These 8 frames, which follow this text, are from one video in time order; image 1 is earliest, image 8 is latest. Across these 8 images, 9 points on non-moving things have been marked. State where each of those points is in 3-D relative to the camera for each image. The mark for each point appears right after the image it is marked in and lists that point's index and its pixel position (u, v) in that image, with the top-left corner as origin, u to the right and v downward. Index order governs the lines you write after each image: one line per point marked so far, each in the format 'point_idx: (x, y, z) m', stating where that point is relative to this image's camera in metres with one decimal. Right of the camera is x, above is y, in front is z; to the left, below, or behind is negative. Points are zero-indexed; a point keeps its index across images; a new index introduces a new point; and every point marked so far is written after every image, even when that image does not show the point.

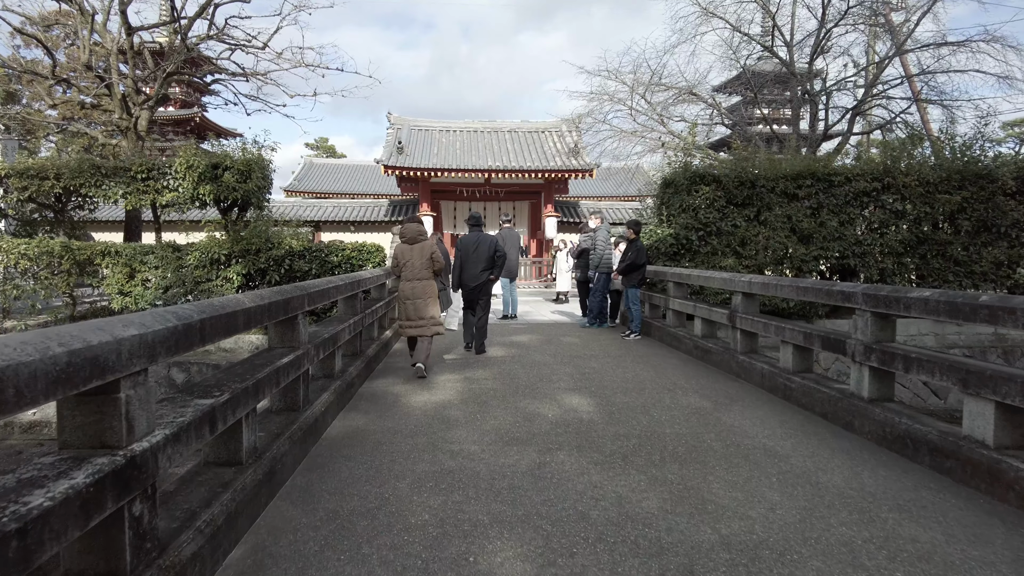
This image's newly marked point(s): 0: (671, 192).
0: (+2.1, +1.2, +8.5) m
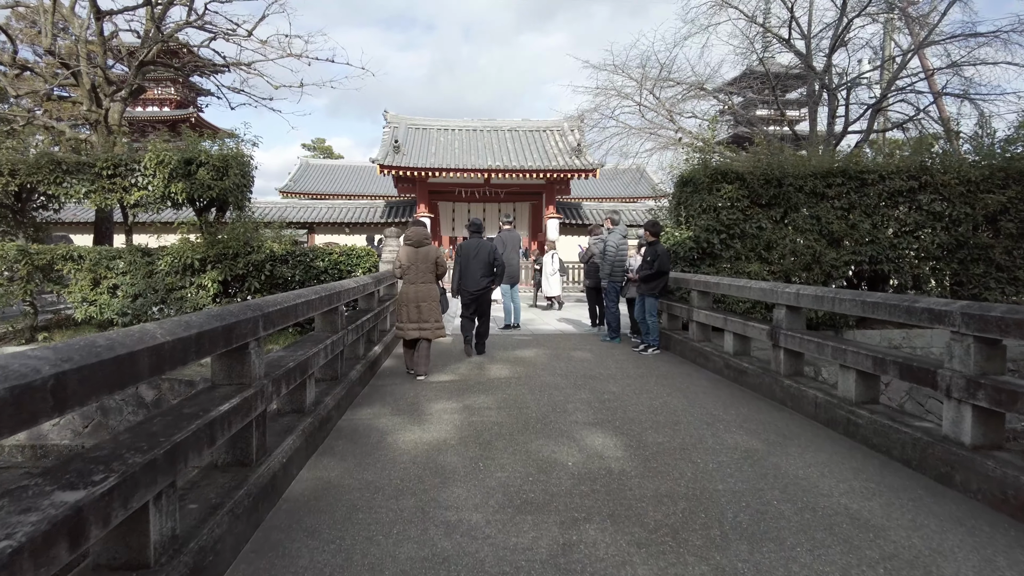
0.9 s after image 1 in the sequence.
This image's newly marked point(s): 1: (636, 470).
0: (+2.1, +1.1, +7.8) m
1: (+0.5, -0.8, +2.9) m
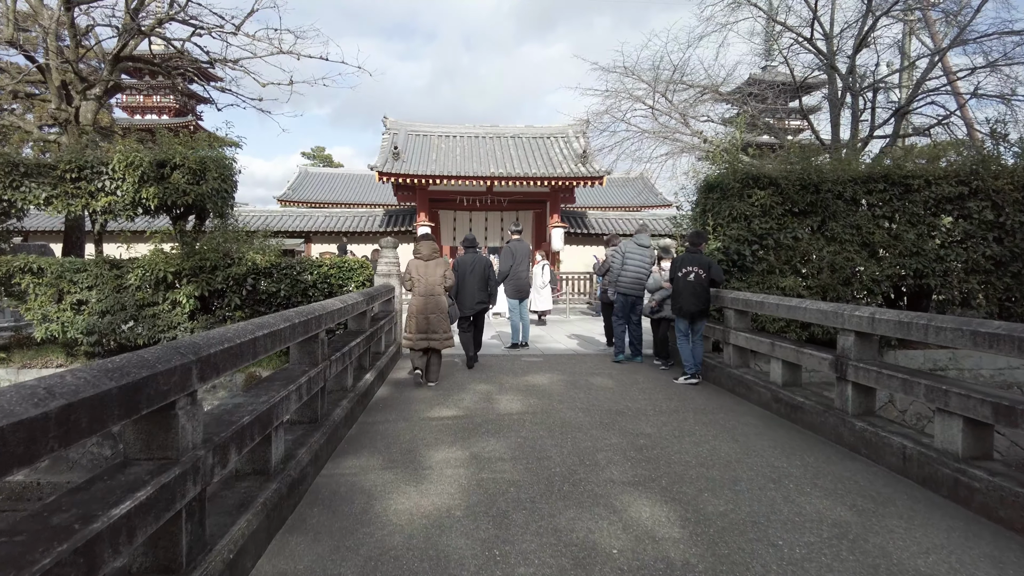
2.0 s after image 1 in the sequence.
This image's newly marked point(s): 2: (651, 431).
0: (+2.2, +1.0, +7.1) m
1: (+0.6, -0.9, +2.2) m
2: (+0.8, -0.9, +4.0) m
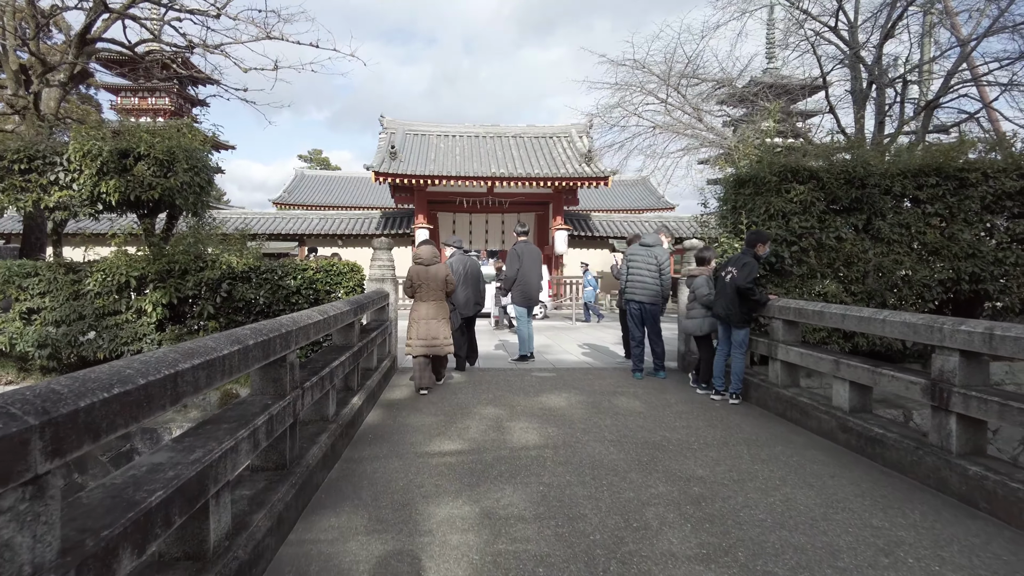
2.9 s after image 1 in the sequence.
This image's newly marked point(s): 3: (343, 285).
0: (+2.3, +0.9, +6.3) m
1: (+0.7, -0.9, +1.4) m
2: (+0.9, -0.9, +3.2) m
3: (-1.6, 0.0, +6.2) m
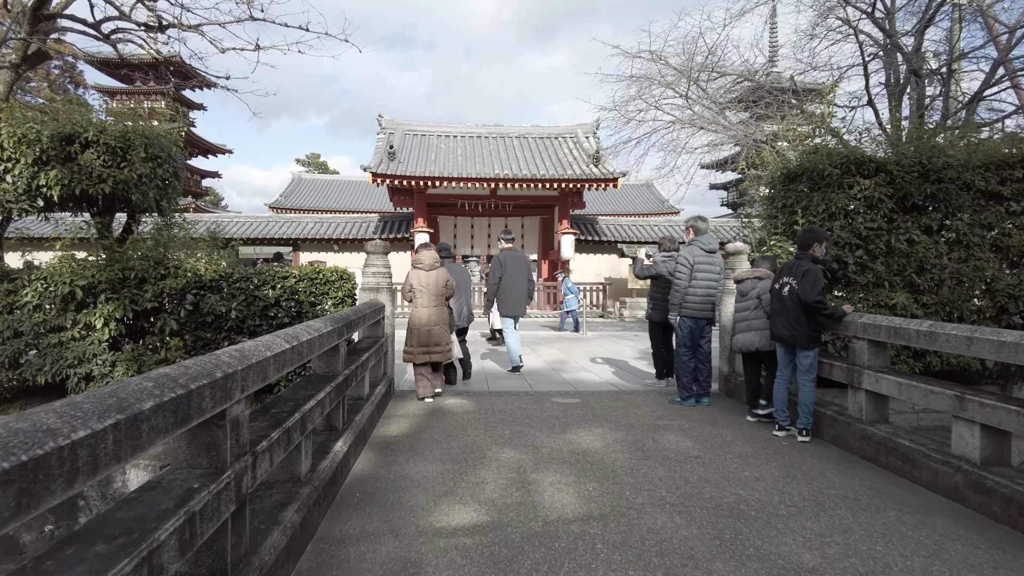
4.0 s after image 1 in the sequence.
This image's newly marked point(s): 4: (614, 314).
0: (+2.4, +0.8, +5.4) m
1: (+0.9, -1.0, +0.5) m
2: (+1.1, -1.0, +2.3) m
3: (-1.5, -0.1, +5.3) m
4: (+2.6, -0.7, +17.0) m
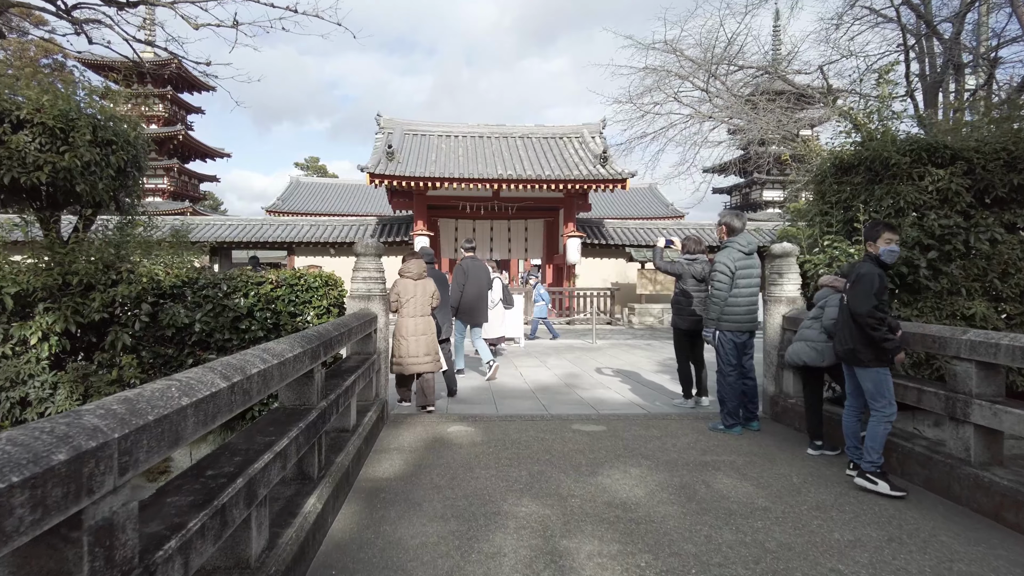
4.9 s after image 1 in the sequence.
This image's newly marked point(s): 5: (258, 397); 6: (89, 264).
0: (+2.5, +0.8, +4.7) m
1: (+1.0, -1.0, -0.2) m
2: (+1.2, -1.0, +1.5) m
3: (-1.4, -0.1, +4.6) m
4: (+2.7, -0.8, +16.2) m
5: (-0.7, -0.3, +1.9) m
6: (-2.6, +0.2, +4.1) m
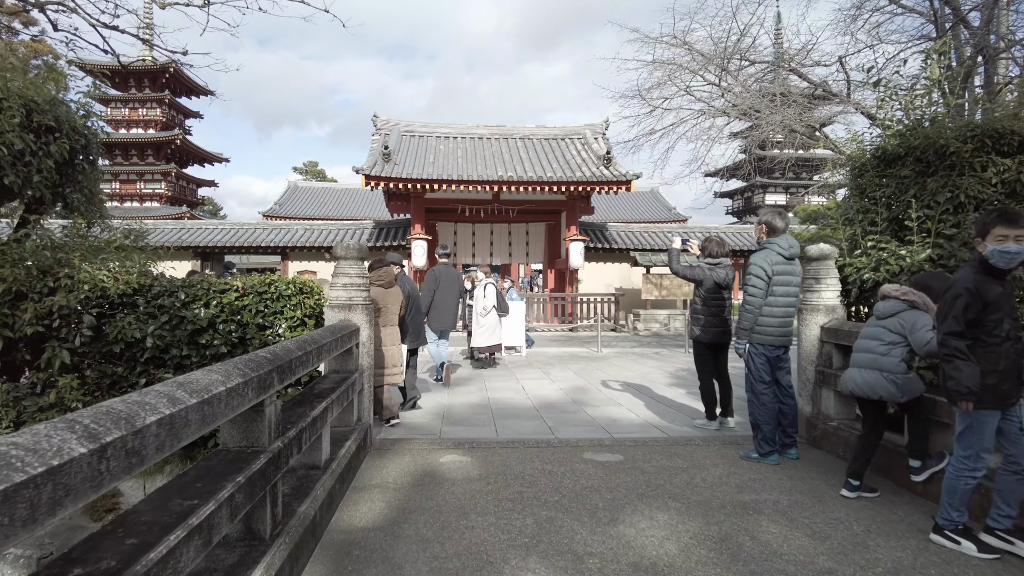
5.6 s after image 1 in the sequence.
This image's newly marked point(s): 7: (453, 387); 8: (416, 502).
0: (+2.5, +0.7, +4.1) m
1: (+1.0, -1.0, -0.8) m
2: (+1.2, -1.0, +1.0) m
3: (-1.4, -0.2, +4.0) m
4: (+2.7, -0.9, +15.6) m
5: (-0.7, -0.4, +1.4) m
6: (-2.6, +0.1, +3.5) m
7: (-0.6, -1.0, +6.7) m
8: (-0.4, -1.0, +3.1) m
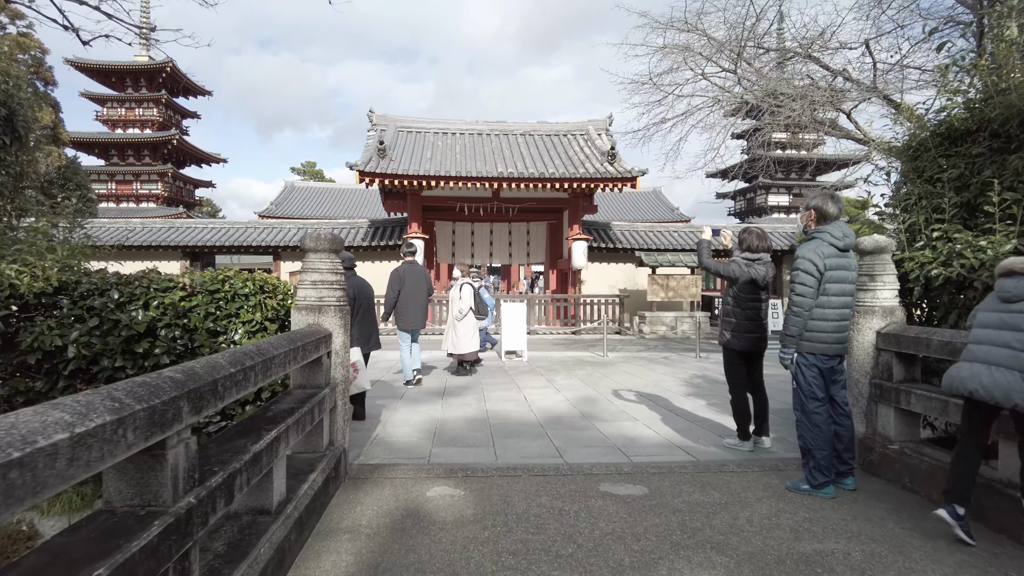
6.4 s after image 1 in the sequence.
0: (+2.5, +0.7, +3.5) m
1: (+1.0, -1.0, -1.5) m
2: (+1.2, -1.0, +0.3) m
3: (-1.3, -0.2, +3.3) m
4: (+2.8, -1.0, +15.0) m
5: (-0.7, -0.3, +0.7) m
6: (-2.6, +0.1, +2.8) m
7: (-0.6, -1.0, +6.0) m
8: (-0.4, -1.0, +2.5) m
